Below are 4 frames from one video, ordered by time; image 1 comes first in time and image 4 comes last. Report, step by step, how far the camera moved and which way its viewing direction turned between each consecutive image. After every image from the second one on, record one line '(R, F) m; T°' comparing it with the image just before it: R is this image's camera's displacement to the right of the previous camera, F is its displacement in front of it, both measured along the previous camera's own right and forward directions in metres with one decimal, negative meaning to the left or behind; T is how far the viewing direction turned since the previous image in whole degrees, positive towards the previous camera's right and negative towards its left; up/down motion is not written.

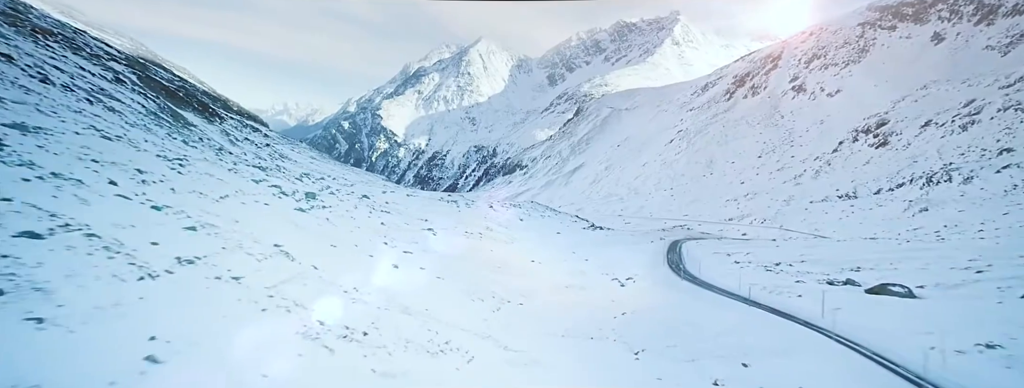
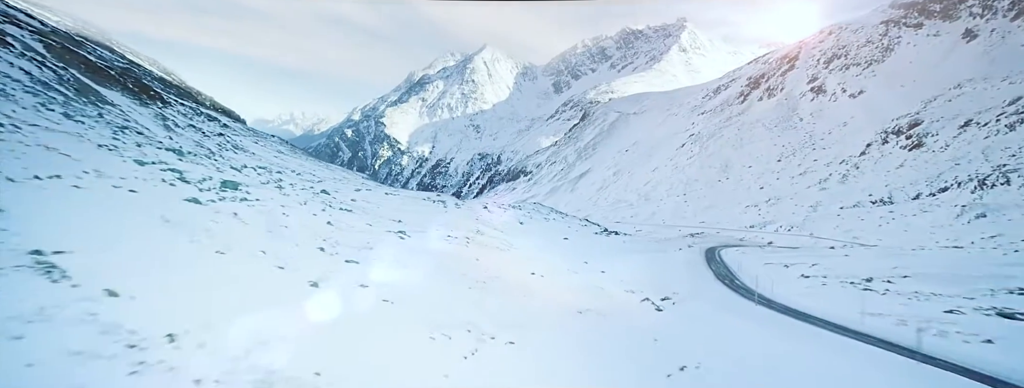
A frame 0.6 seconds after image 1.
(+0.3, +3.4) m; -1°
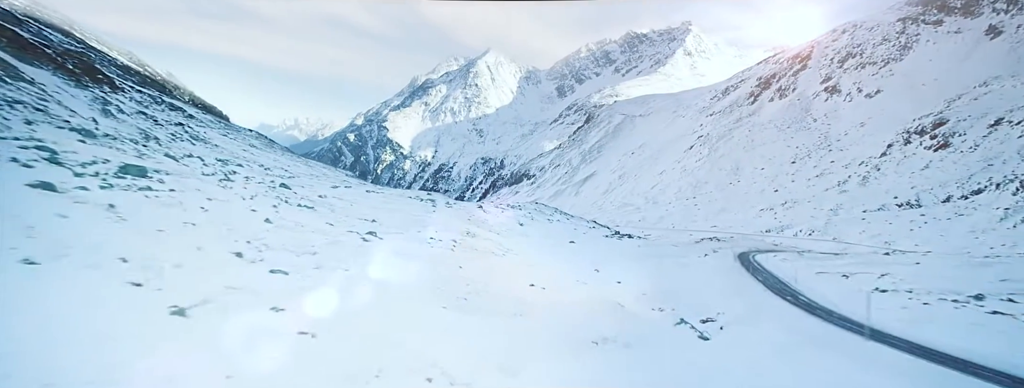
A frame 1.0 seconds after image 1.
(+0.2, +2.2) m; 0°
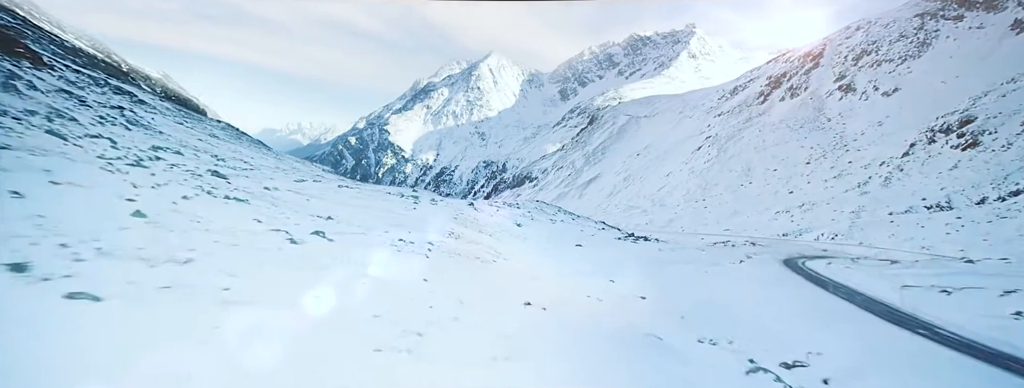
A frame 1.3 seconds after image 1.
(+0.2, +2.4) m; 0°
